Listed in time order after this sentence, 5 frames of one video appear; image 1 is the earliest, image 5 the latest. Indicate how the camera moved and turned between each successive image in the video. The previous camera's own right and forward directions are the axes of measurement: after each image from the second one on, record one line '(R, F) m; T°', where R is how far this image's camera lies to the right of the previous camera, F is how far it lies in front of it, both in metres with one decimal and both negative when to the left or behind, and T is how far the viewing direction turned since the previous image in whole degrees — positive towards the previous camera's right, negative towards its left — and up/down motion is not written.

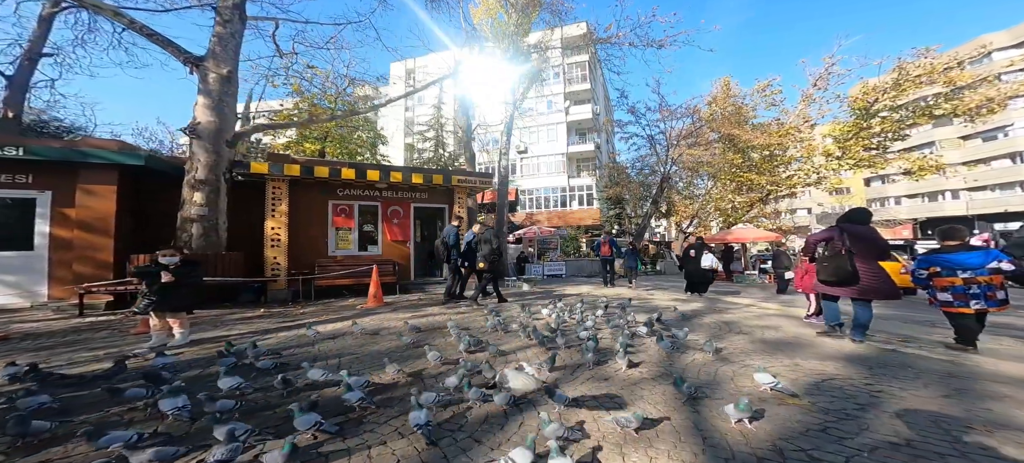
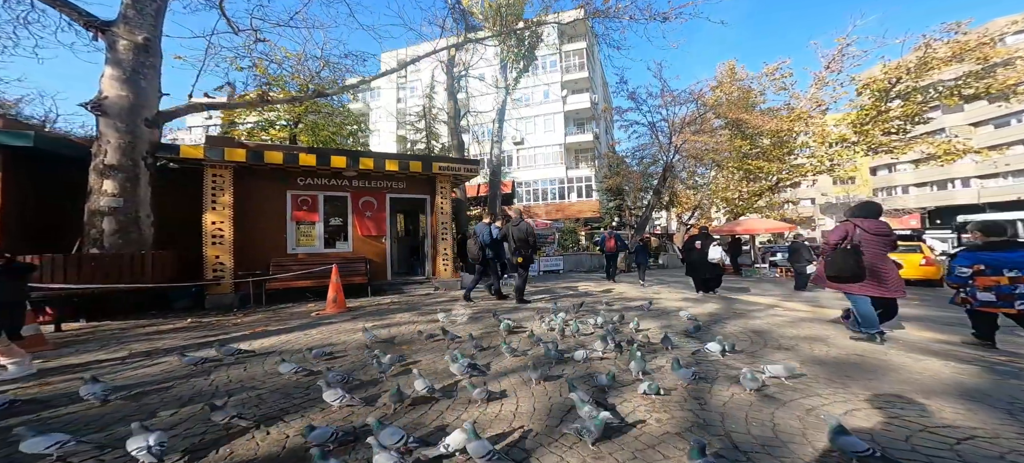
(+0.3, +1.1) m; 0°
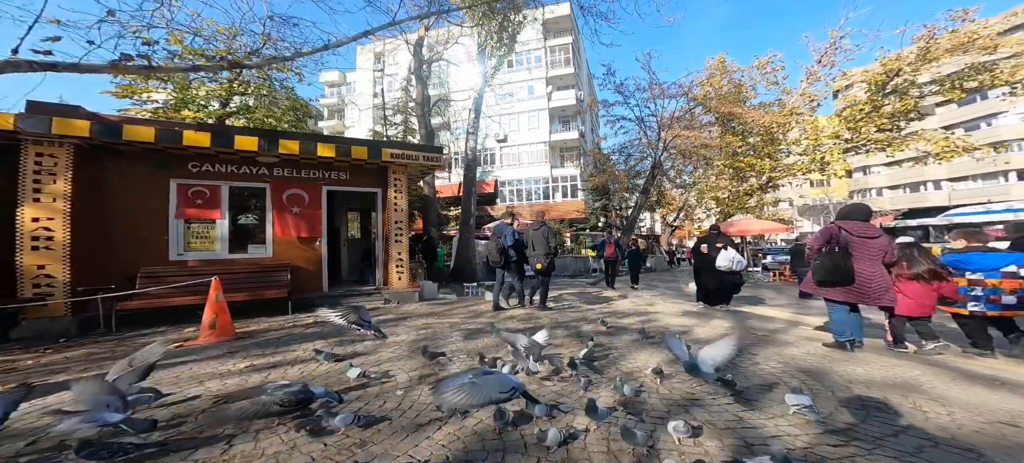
(+0.4, +1.6) m; +2°
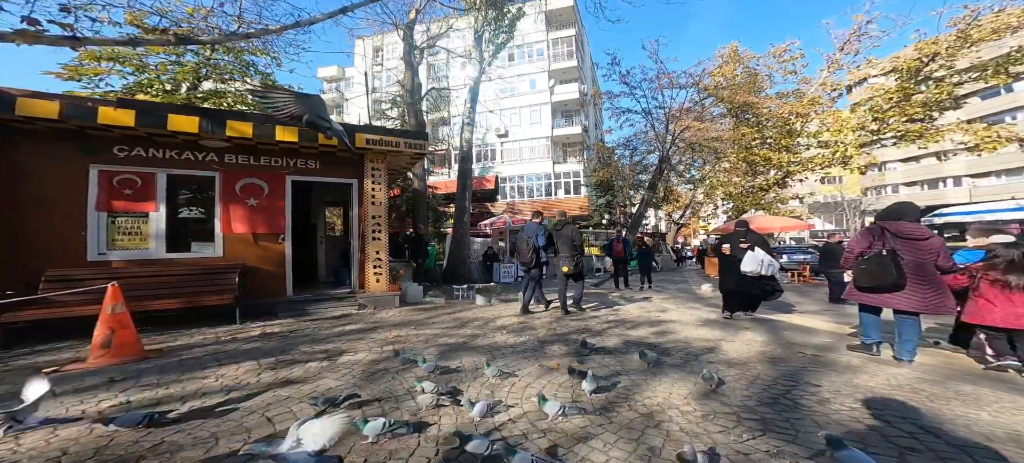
(+0.2, +1.0) m; -1°
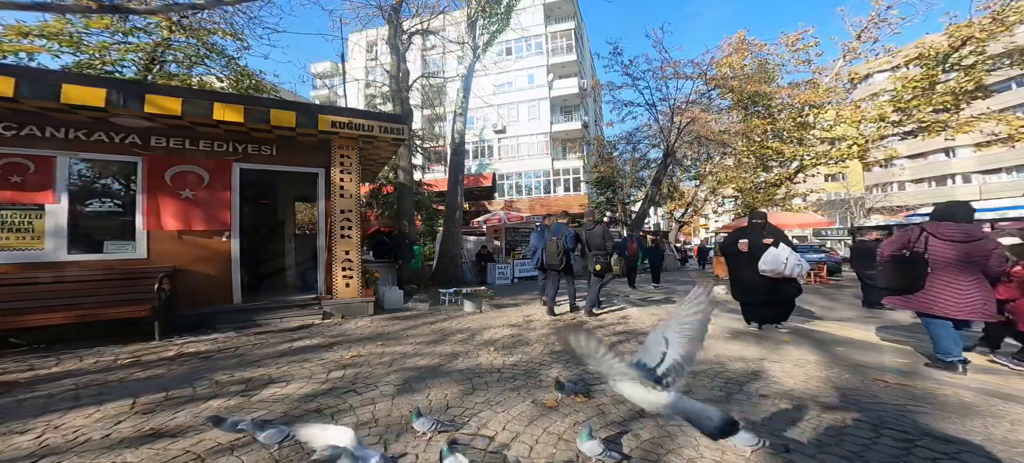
(+0.1, +1.0) m; 0°
